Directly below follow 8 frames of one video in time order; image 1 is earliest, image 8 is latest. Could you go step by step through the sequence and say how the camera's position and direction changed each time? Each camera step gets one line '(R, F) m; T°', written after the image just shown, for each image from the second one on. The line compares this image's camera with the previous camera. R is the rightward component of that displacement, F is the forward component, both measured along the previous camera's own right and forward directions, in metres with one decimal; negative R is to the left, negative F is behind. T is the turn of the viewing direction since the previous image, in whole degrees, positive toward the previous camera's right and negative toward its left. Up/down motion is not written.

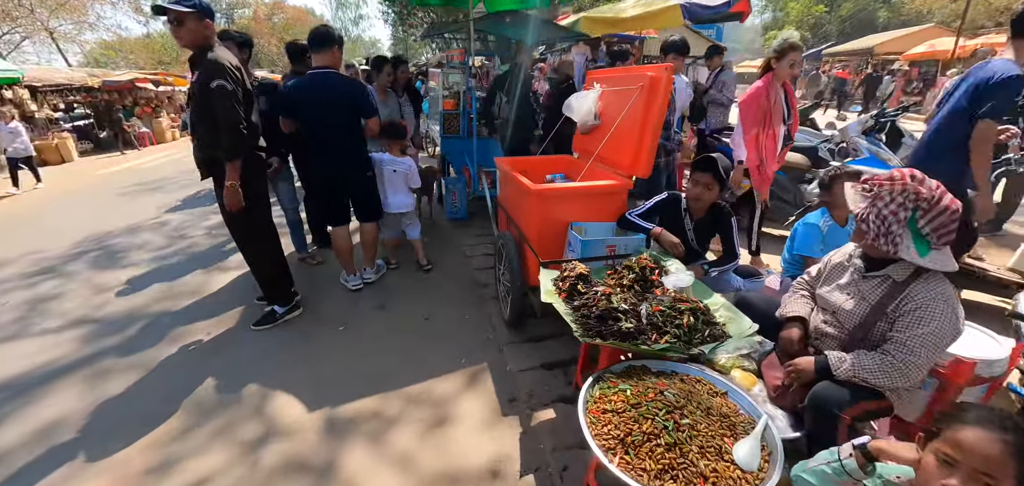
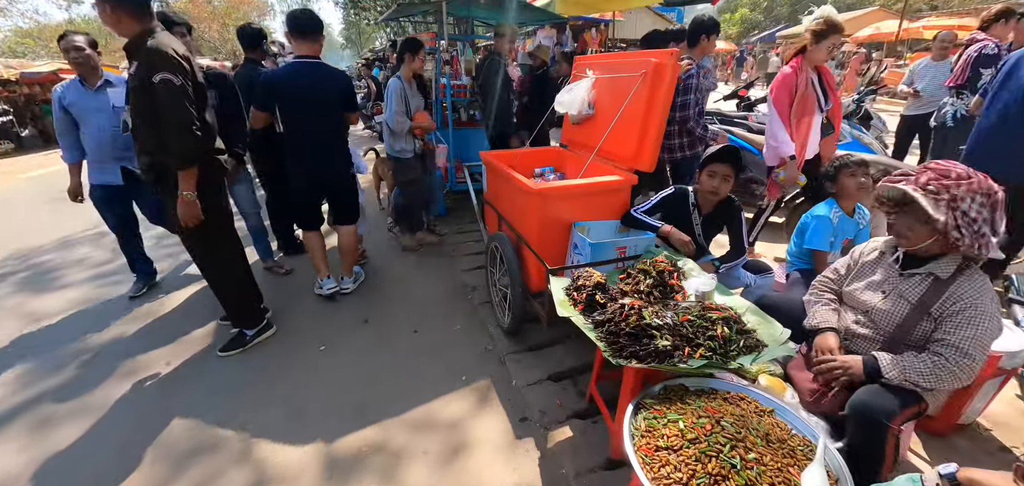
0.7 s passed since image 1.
(-0.2, +0.3) m; +4°
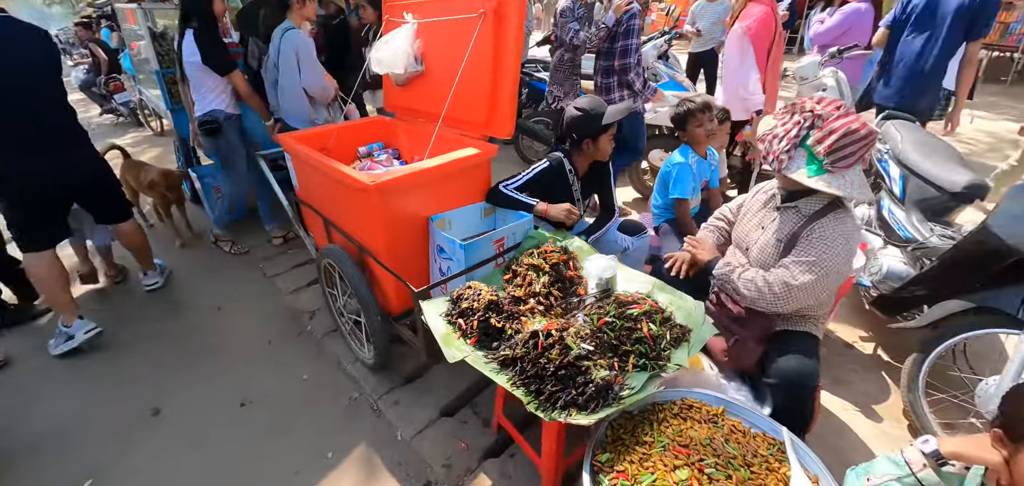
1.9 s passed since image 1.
(0.0, +0.7) m; +21°
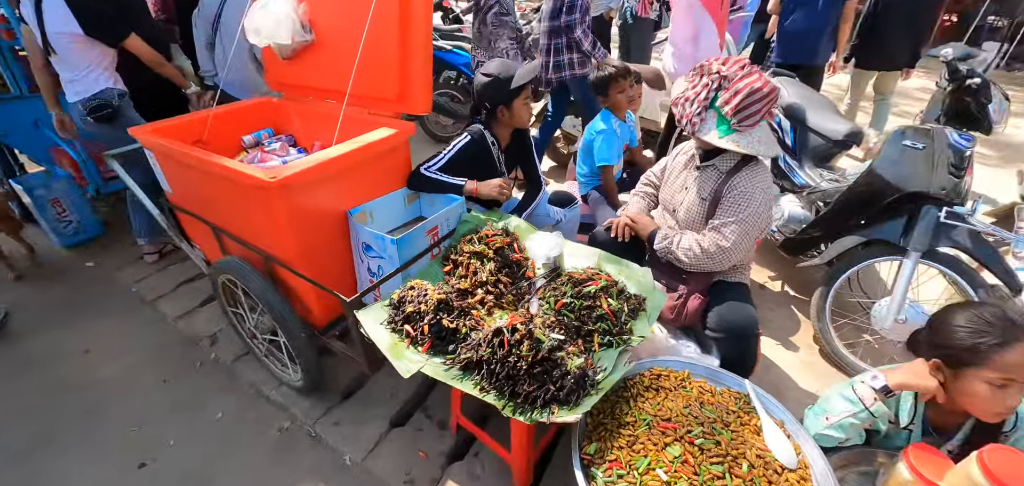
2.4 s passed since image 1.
(-0.1, +0.2) m; +12°
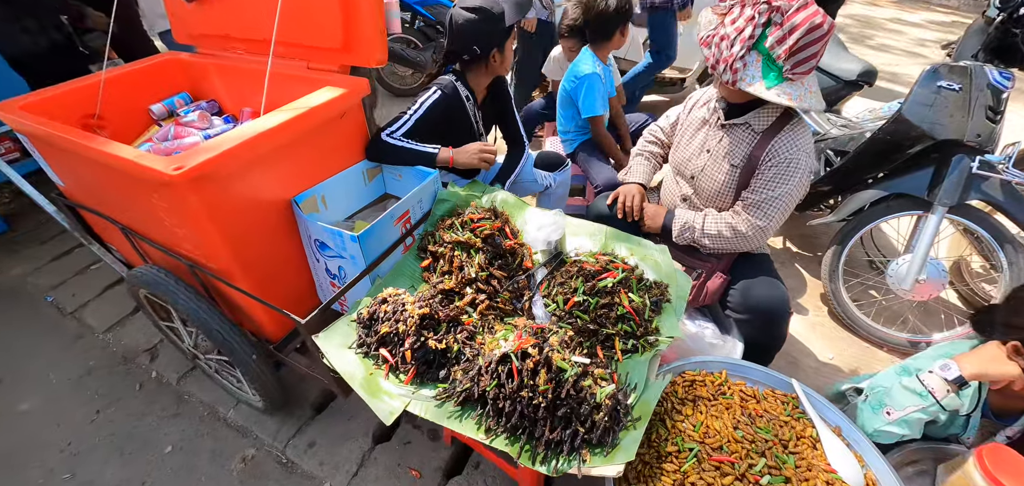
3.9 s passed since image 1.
(-0.1, +0.3) m; +4°
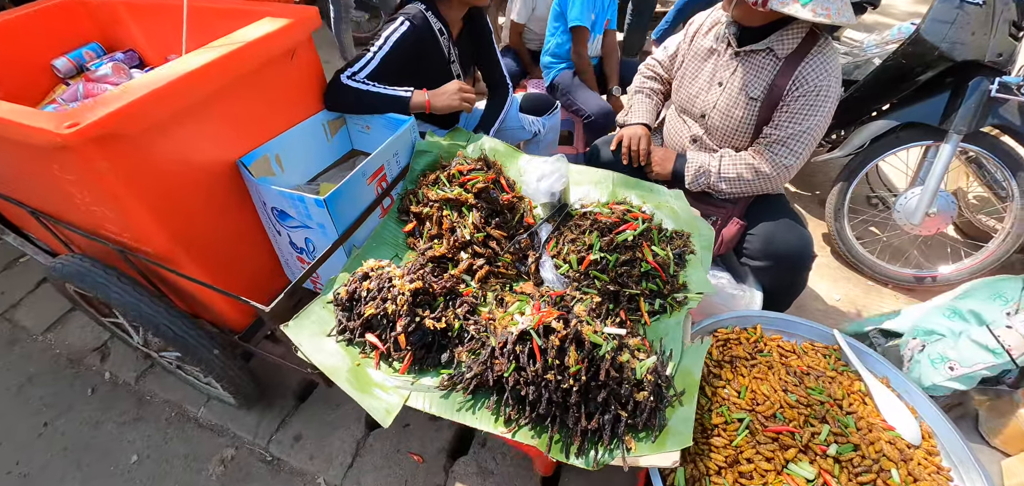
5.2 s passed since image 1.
(-0.1, +0.2) m; +3°
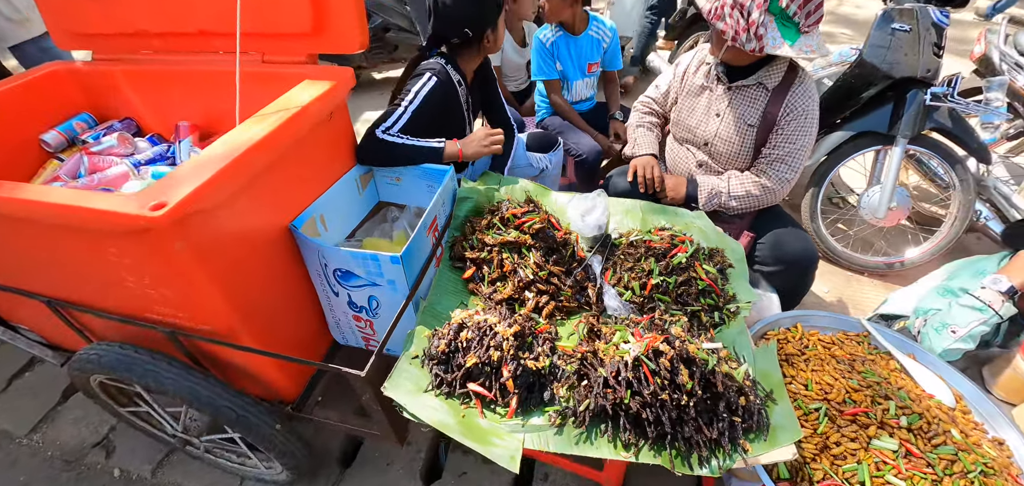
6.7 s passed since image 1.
(-0.3, 0.0) m; +6°
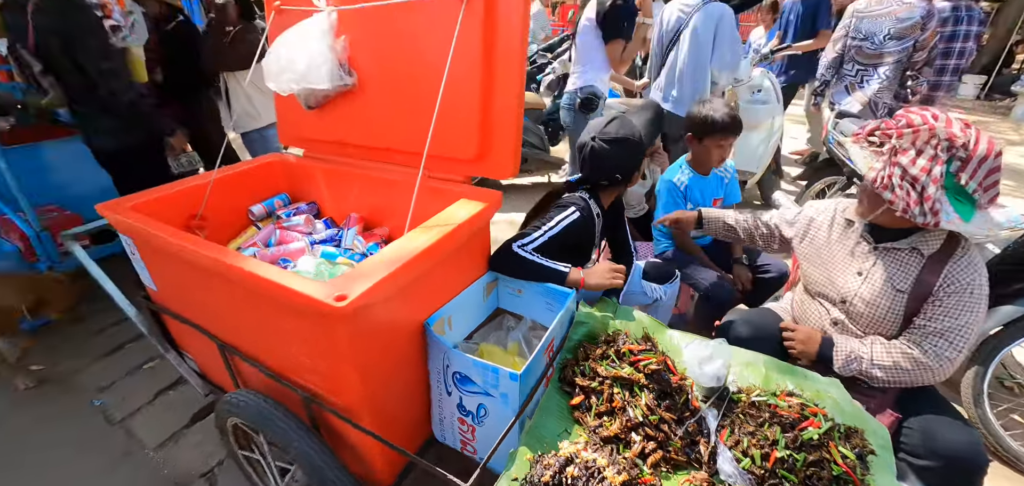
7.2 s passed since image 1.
(-0.1, -0.1) m; -12°
